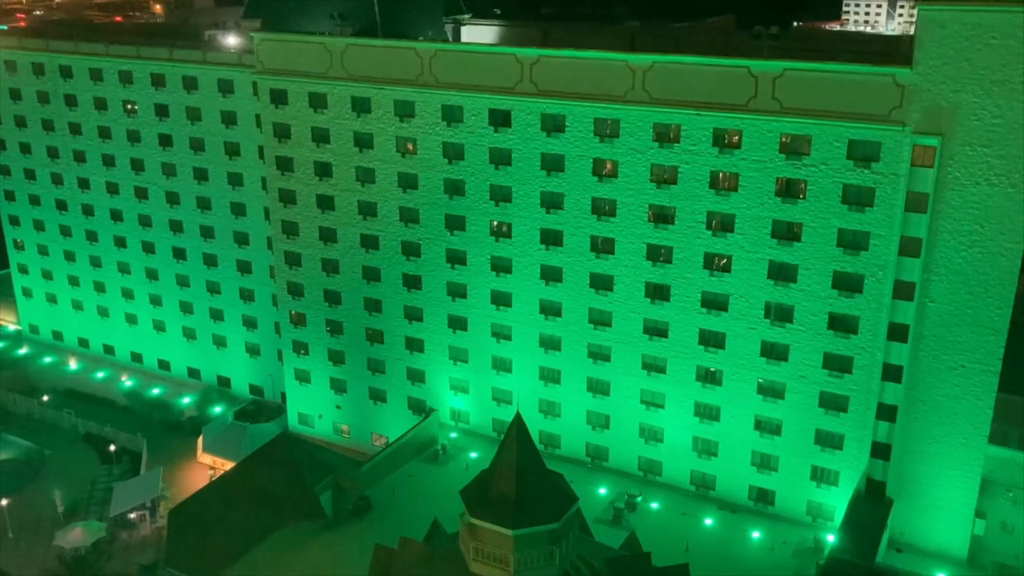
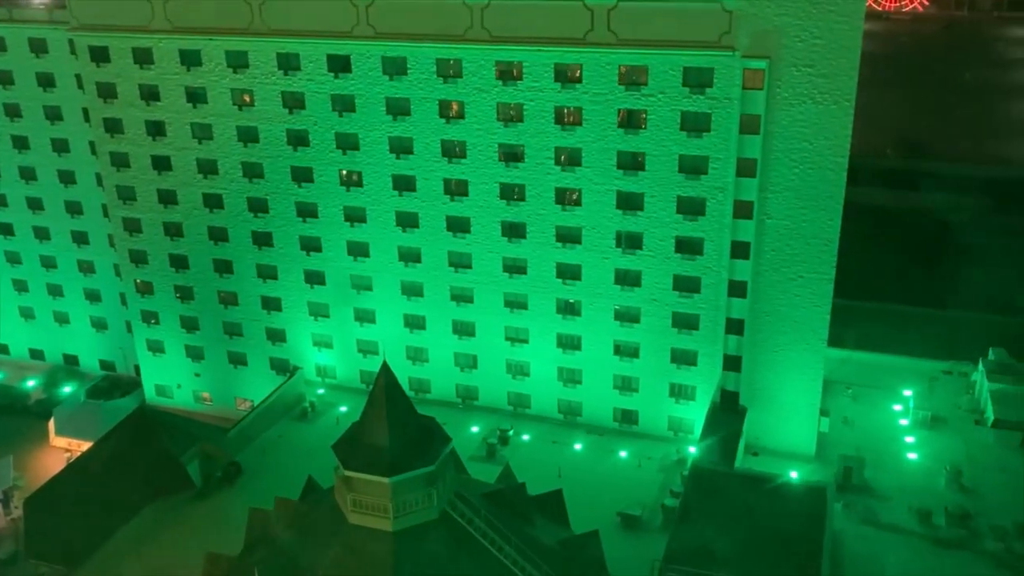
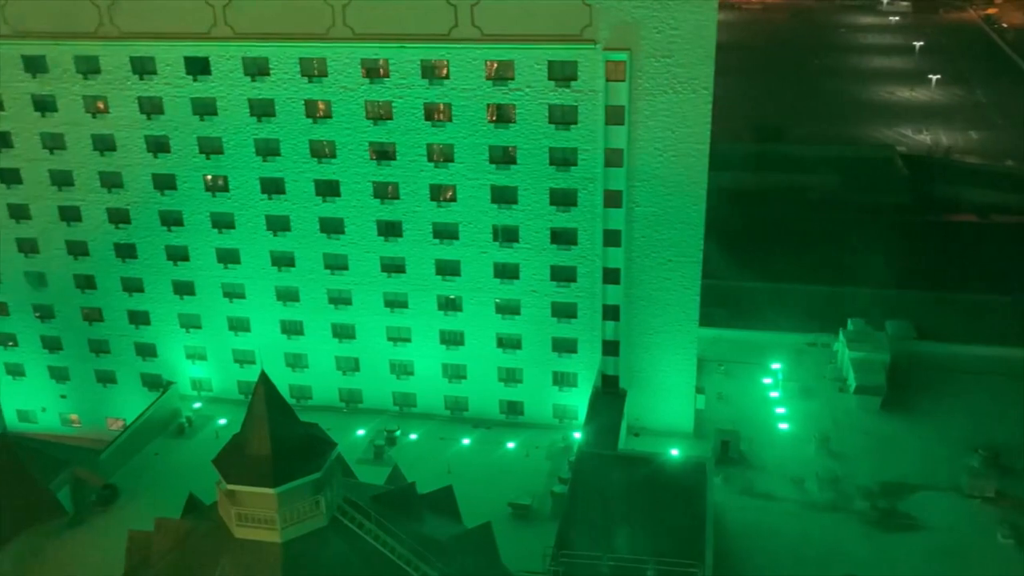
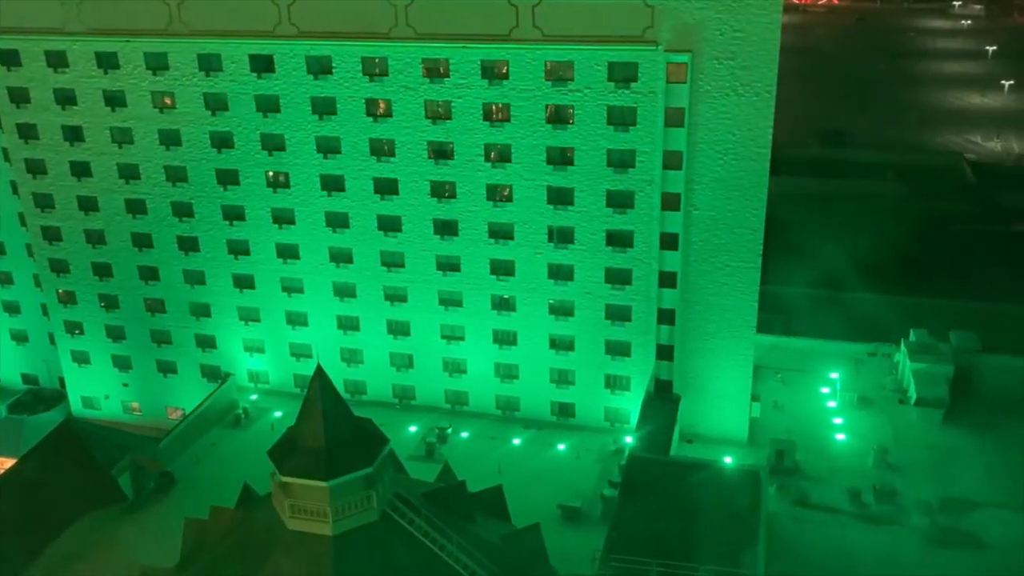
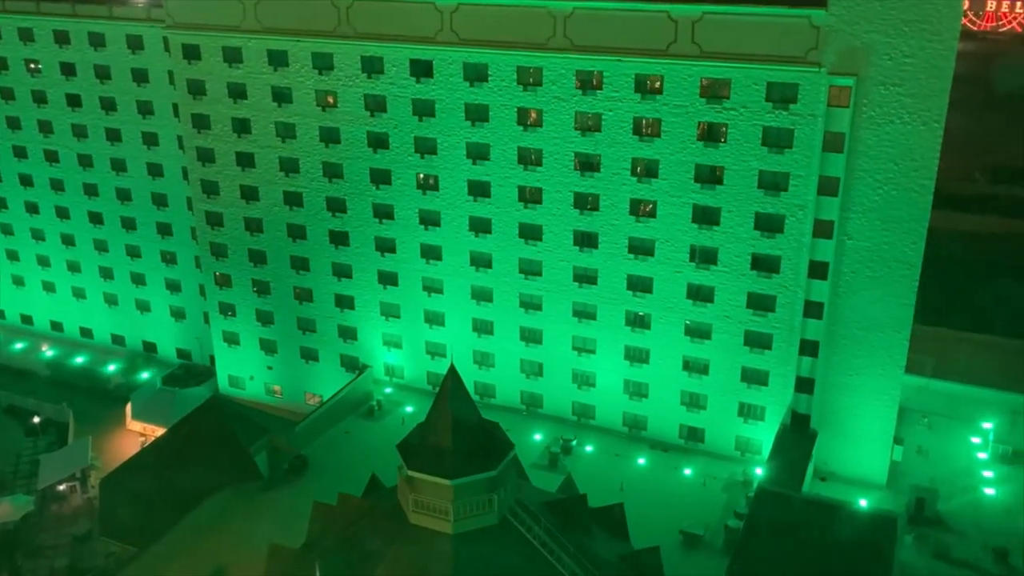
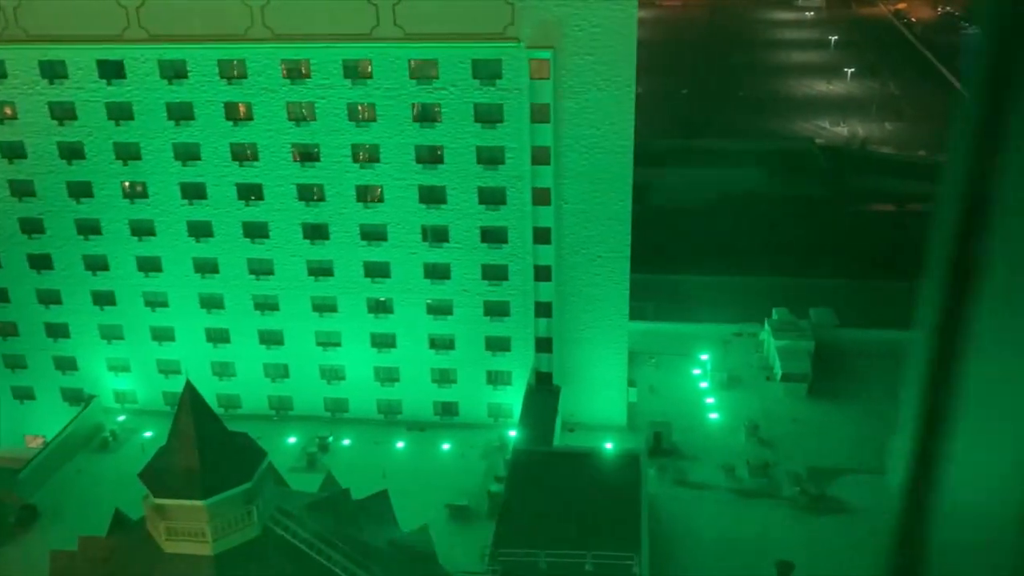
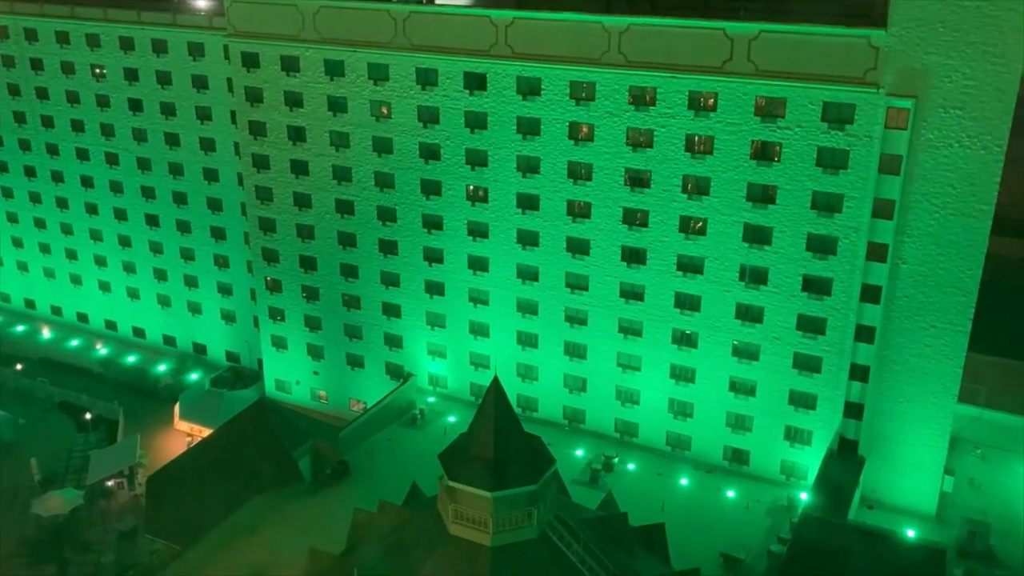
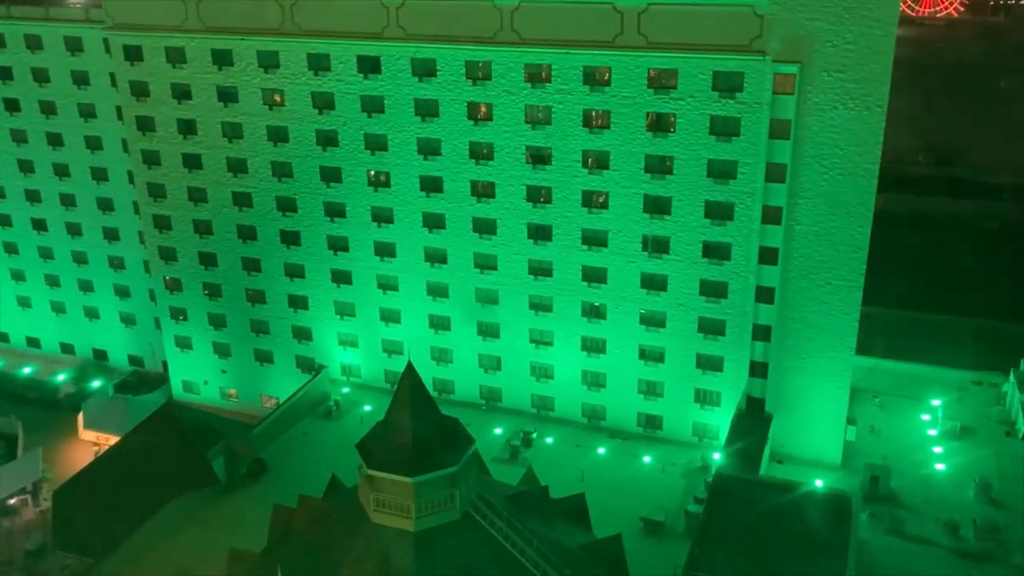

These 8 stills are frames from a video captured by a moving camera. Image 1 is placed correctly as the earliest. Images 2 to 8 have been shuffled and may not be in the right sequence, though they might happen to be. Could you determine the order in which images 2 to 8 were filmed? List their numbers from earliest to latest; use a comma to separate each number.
7, 5, 8, 2, 4, 3, 6
